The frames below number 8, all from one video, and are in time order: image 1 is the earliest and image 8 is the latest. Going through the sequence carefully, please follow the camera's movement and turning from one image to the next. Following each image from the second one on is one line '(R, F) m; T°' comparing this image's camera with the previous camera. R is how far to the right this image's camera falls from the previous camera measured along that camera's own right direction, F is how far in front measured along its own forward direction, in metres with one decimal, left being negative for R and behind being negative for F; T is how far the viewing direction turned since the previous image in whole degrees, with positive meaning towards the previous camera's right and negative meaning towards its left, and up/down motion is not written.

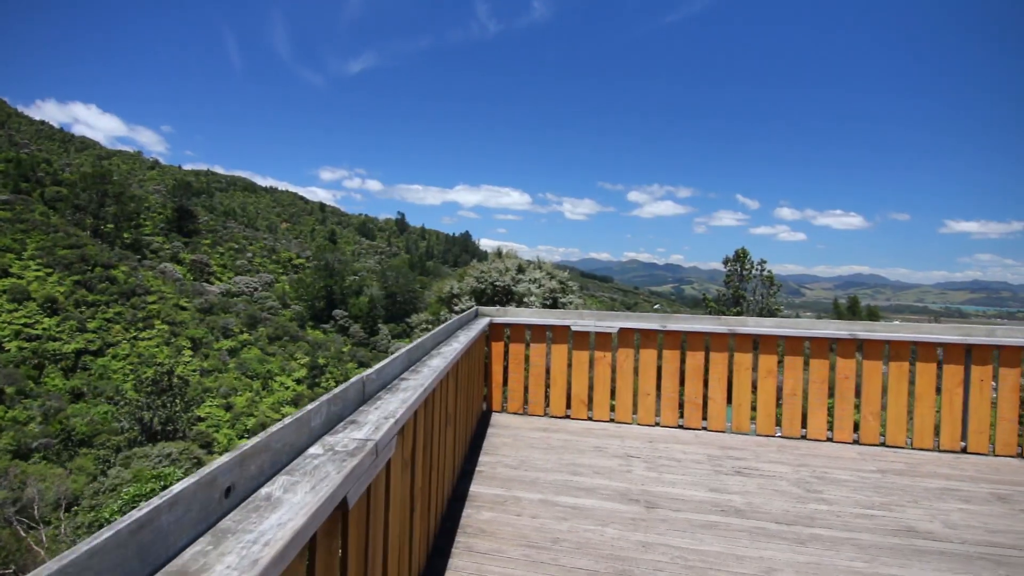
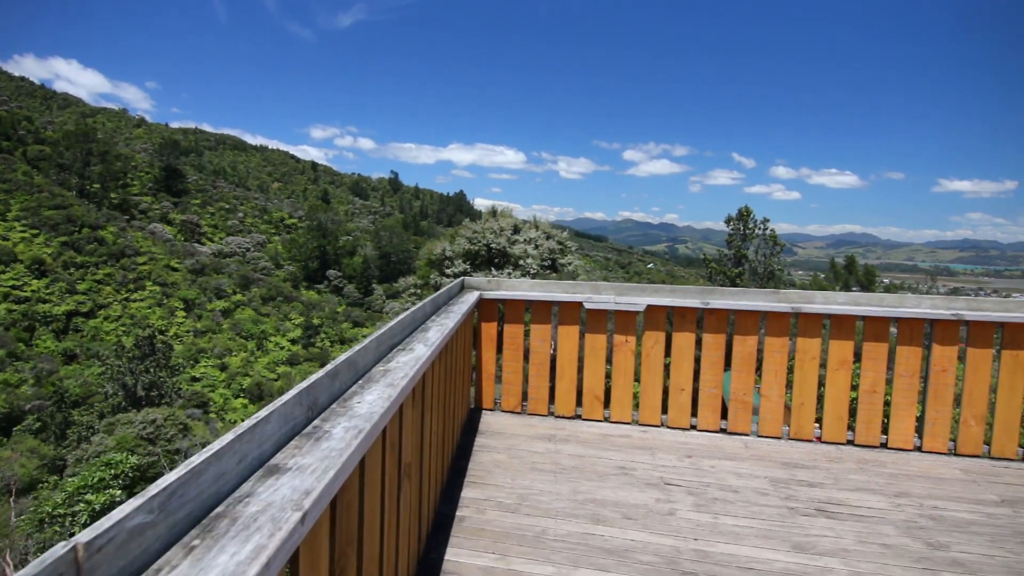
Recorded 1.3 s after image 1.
(0.0, +0.4) m; 0°
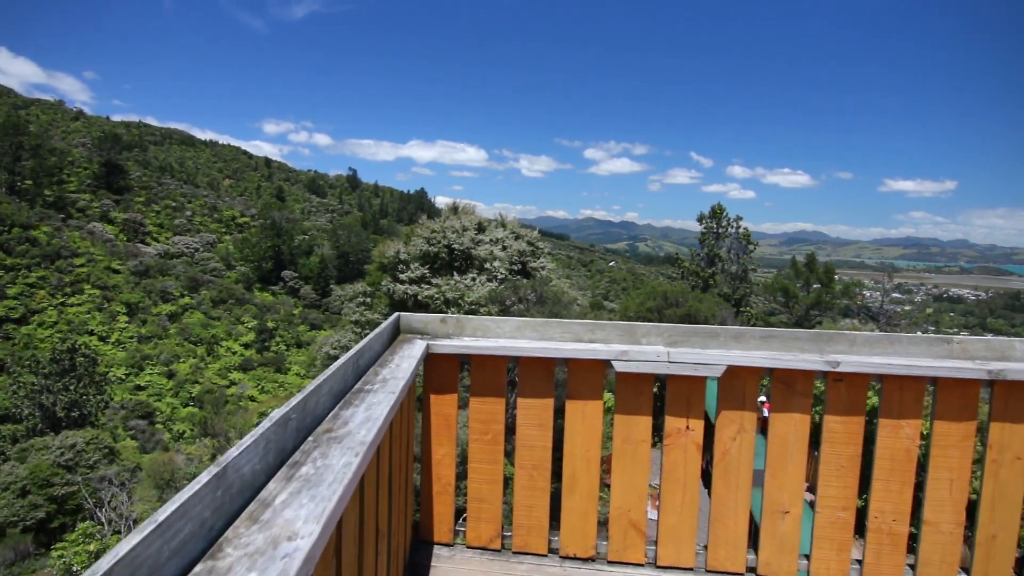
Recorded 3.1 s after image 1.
(0.0, +0.7) m; +4°
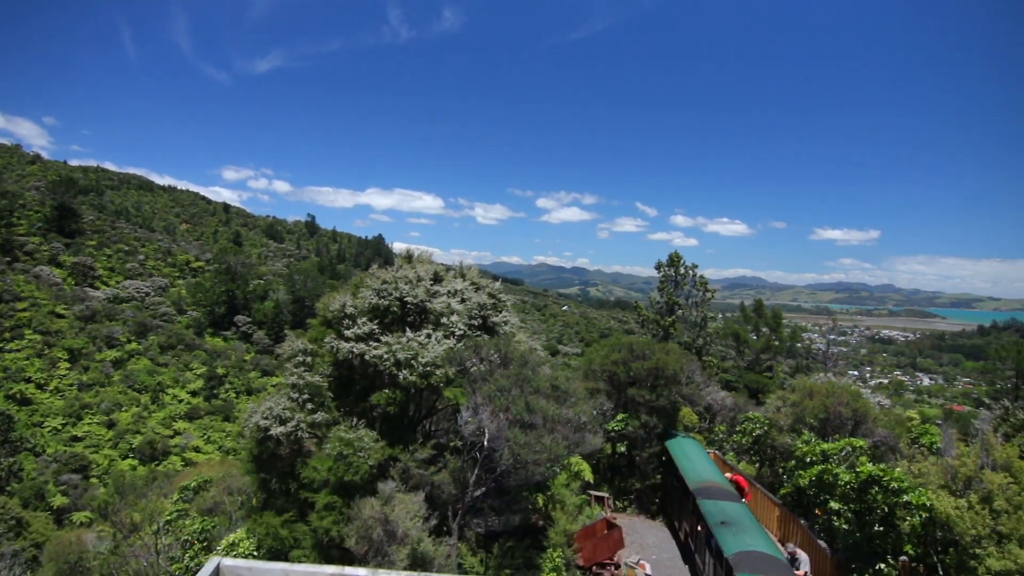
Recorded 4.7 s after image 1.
(-0.4, -1.0) m; +5°
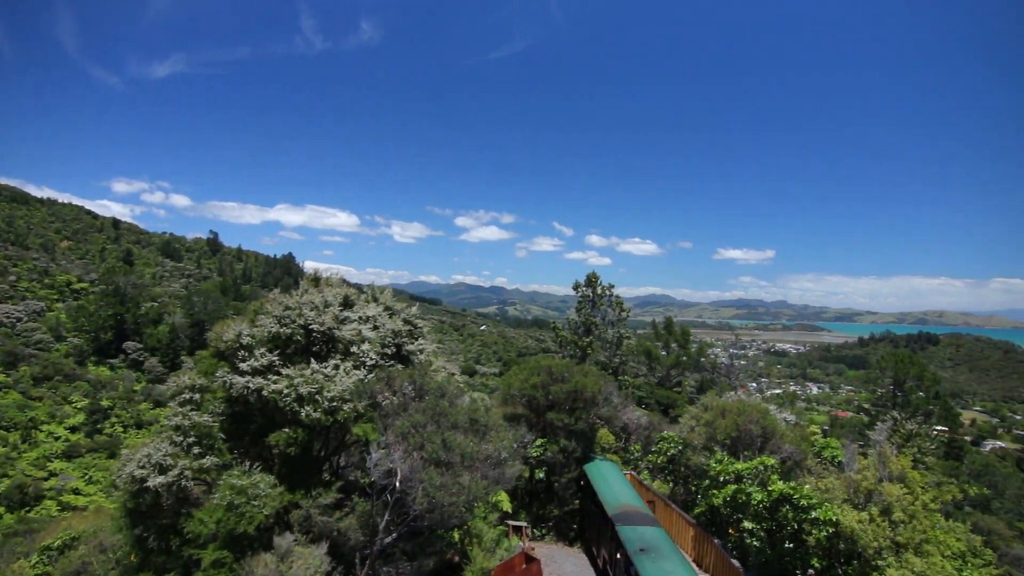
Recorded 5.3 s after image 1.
(-0.1, +0.5) m; +8°
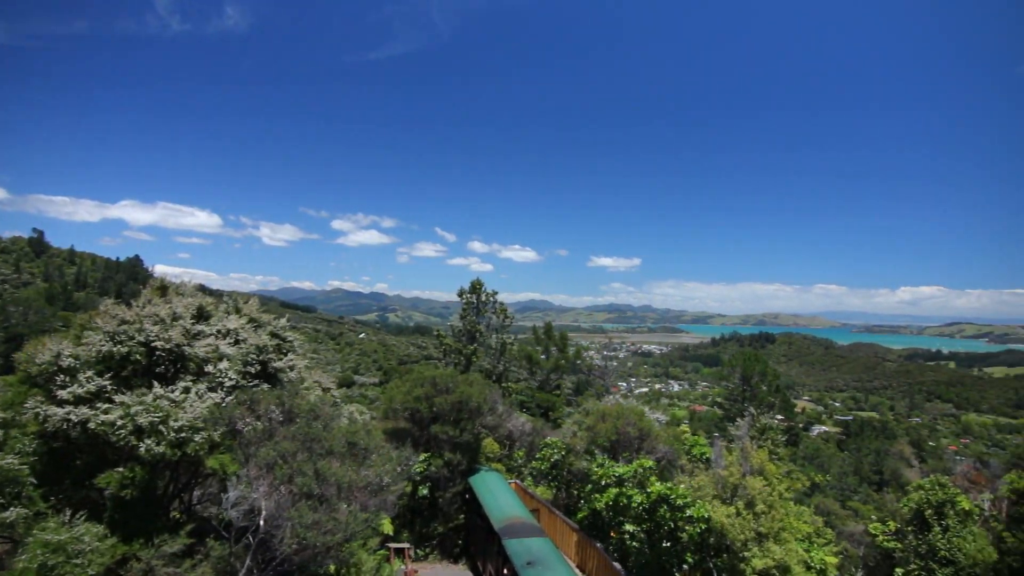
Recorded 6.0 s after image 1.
(-0.1, +1.2) m; +11°
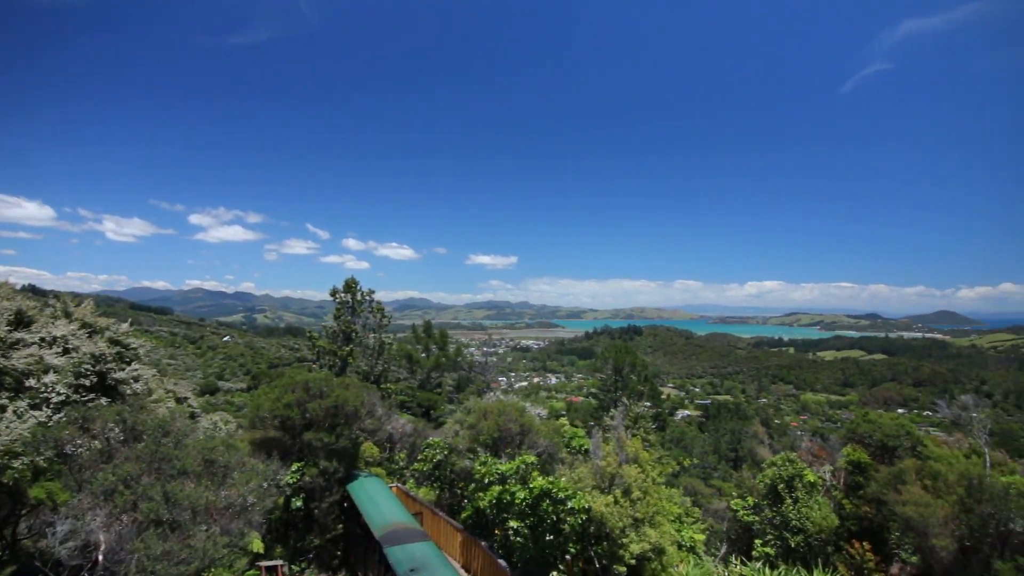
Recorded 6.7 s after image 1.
(0.0, +0.7) m; +12°
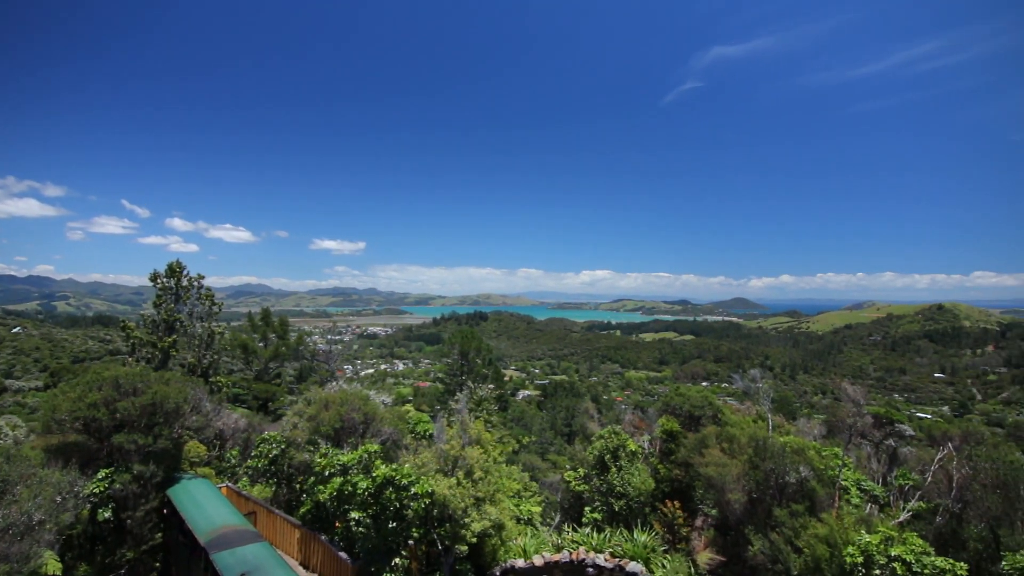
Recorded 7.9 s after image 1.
(+0.5, -0.2) m; +14°
